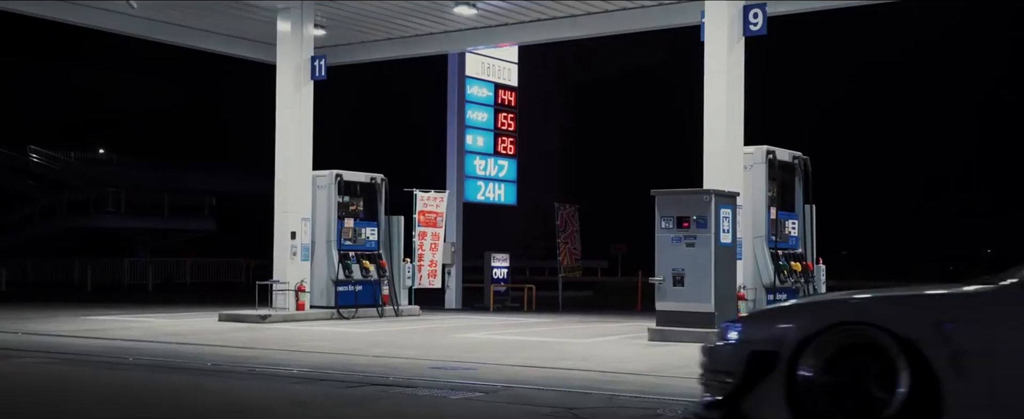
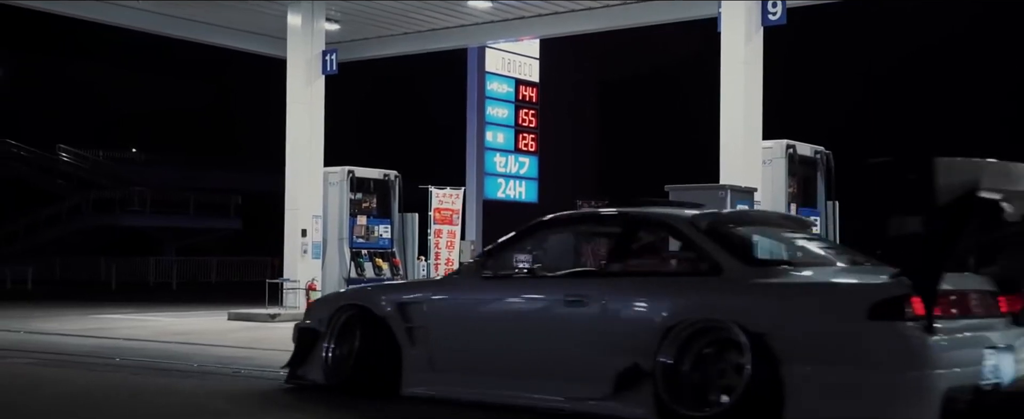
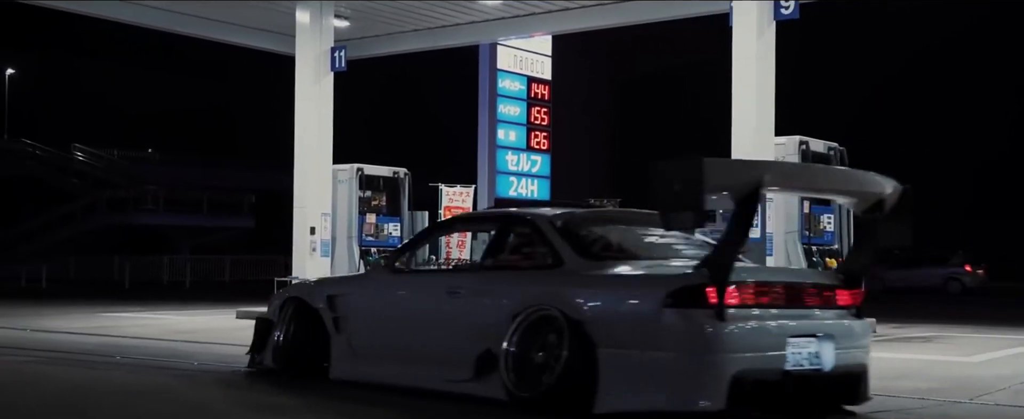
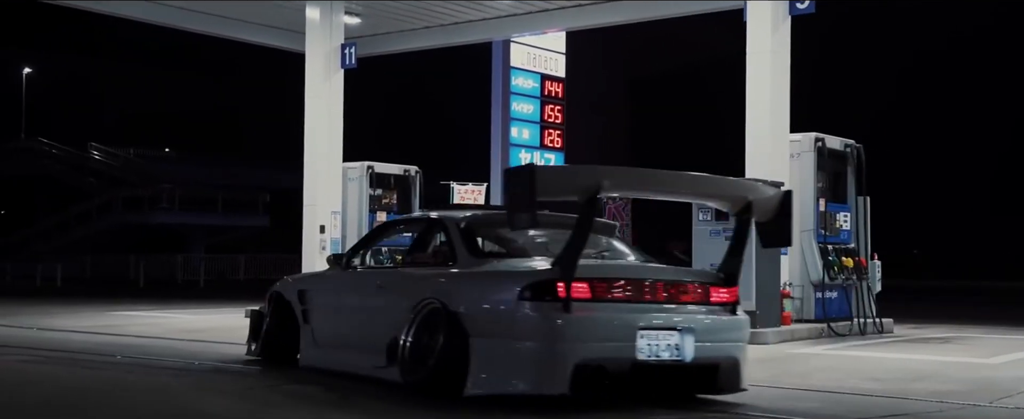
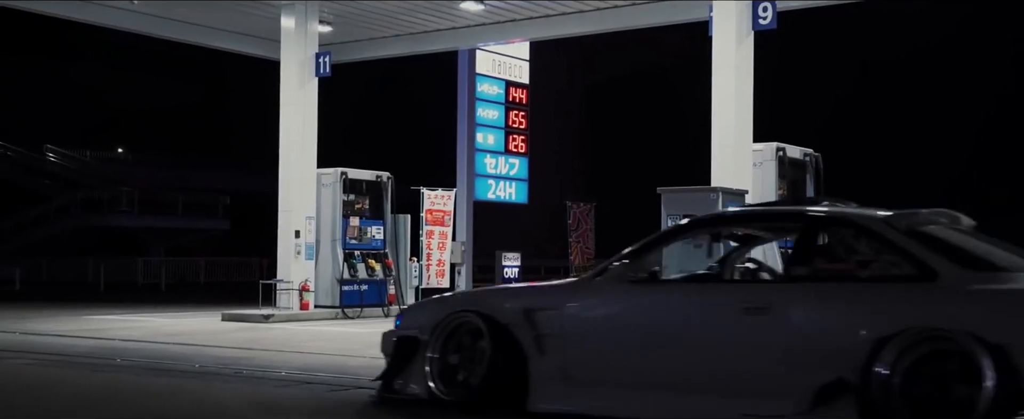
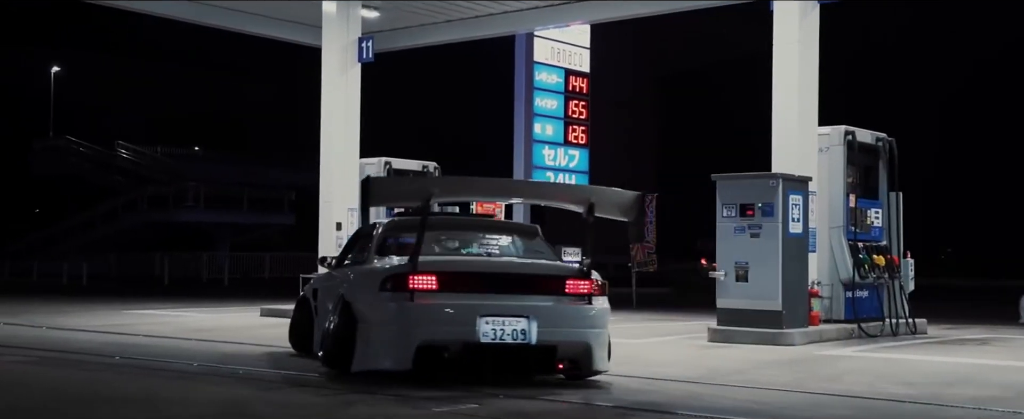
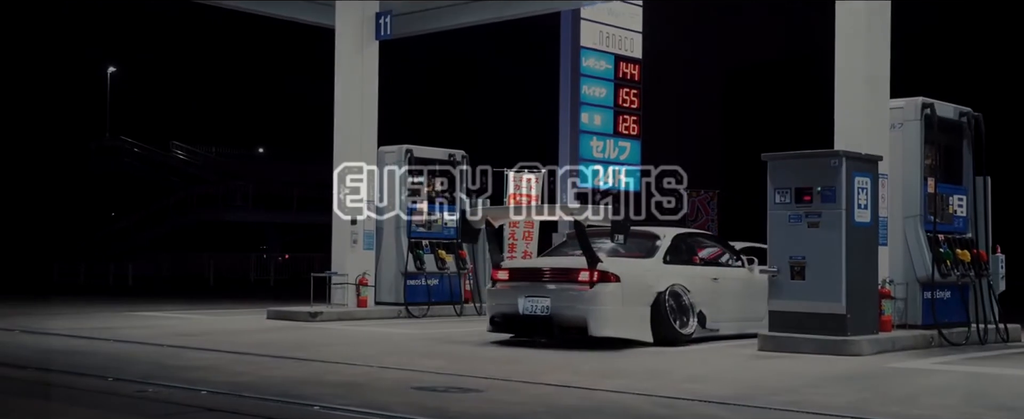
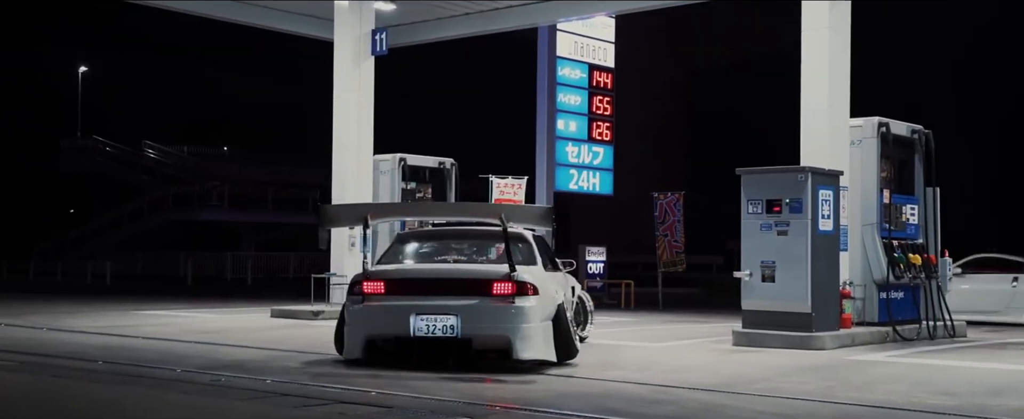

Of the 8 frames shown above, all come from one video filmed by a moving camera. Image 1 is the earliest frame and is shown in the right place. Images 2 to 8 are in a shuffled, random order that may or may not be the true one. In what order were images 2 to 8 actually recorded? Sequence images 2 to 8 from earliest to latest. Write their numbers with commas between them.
5, 2, 3, 4, 6, 8, 7
